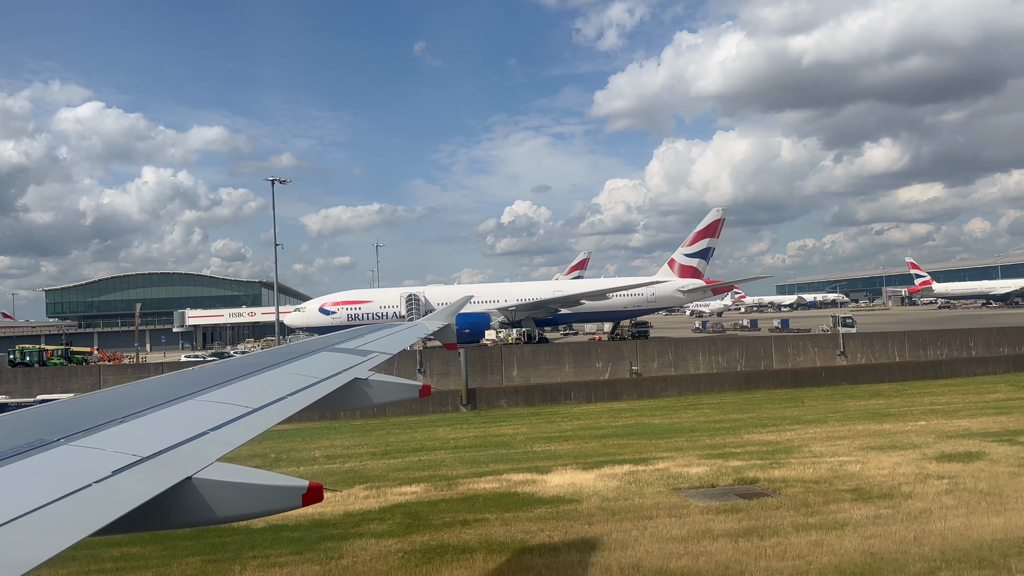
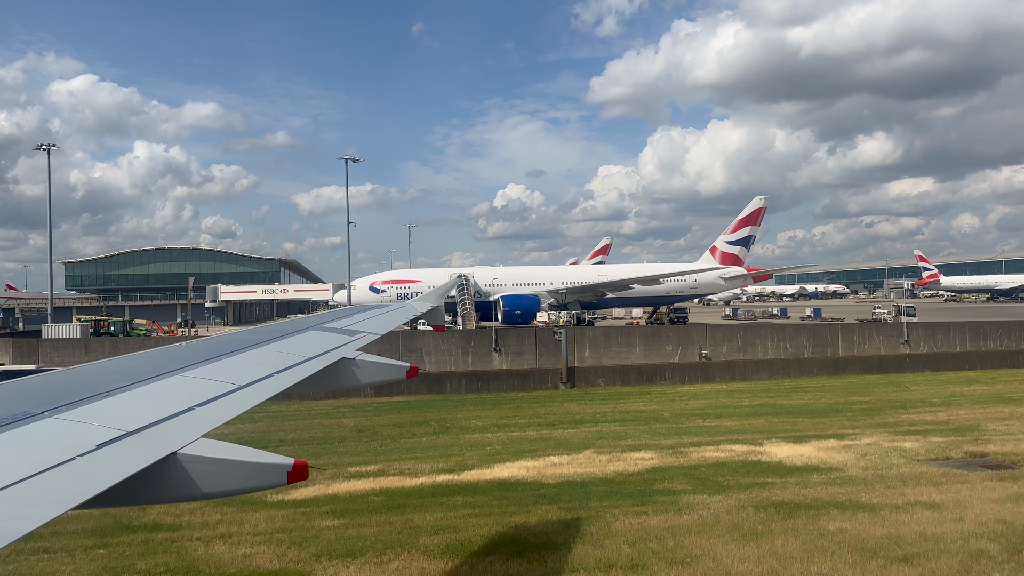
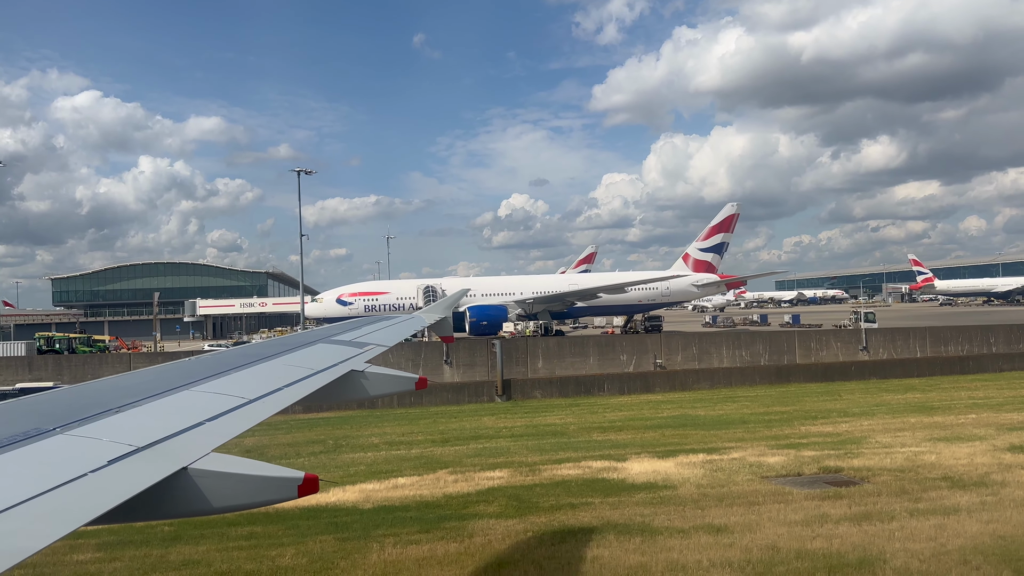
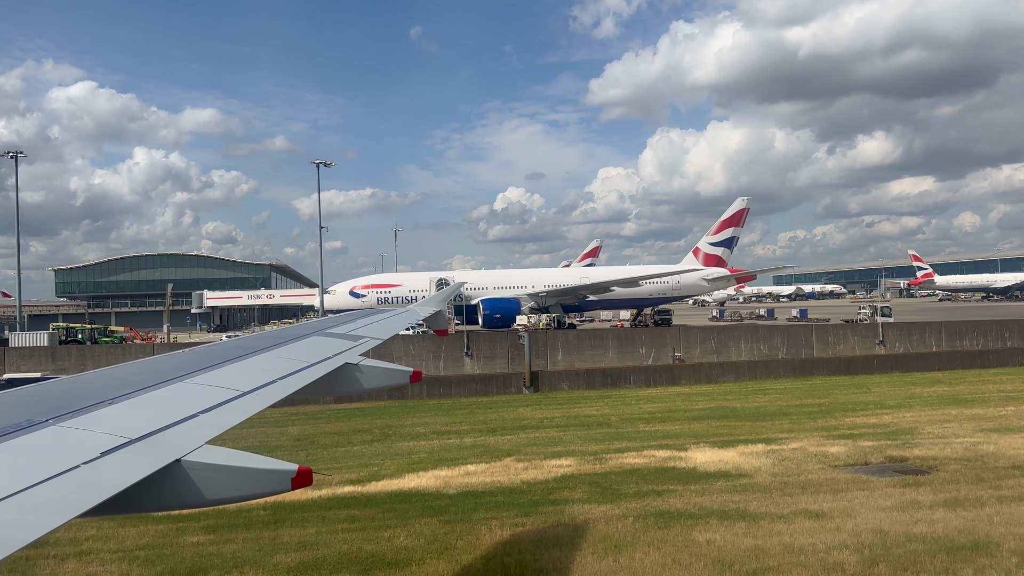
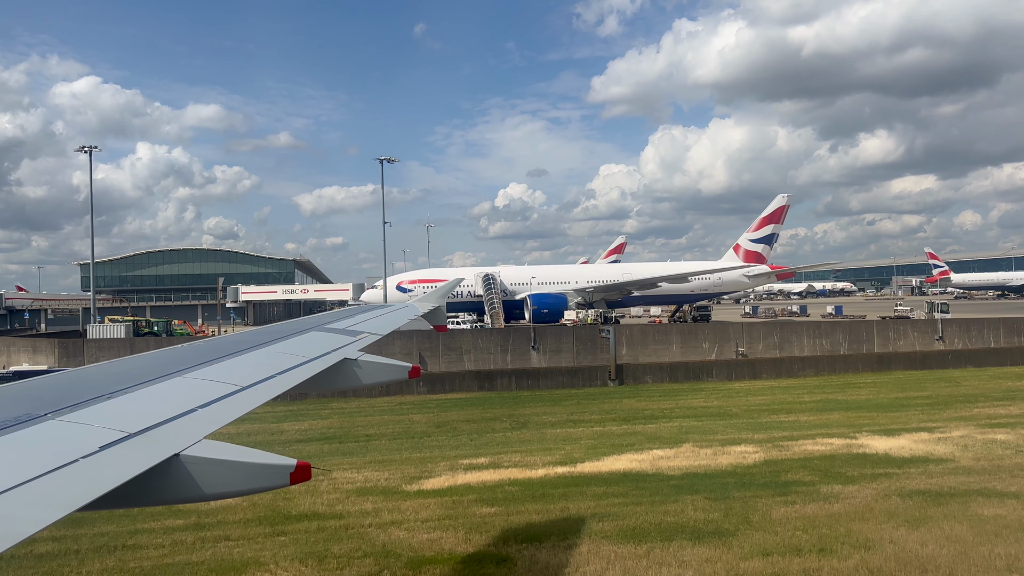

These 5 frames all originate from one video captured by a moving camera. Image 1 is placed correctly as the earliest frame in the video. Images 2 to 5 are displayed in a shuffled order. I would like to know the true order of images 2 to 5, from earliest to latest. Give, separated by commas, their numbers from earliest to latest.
3, 4, 2, 5
